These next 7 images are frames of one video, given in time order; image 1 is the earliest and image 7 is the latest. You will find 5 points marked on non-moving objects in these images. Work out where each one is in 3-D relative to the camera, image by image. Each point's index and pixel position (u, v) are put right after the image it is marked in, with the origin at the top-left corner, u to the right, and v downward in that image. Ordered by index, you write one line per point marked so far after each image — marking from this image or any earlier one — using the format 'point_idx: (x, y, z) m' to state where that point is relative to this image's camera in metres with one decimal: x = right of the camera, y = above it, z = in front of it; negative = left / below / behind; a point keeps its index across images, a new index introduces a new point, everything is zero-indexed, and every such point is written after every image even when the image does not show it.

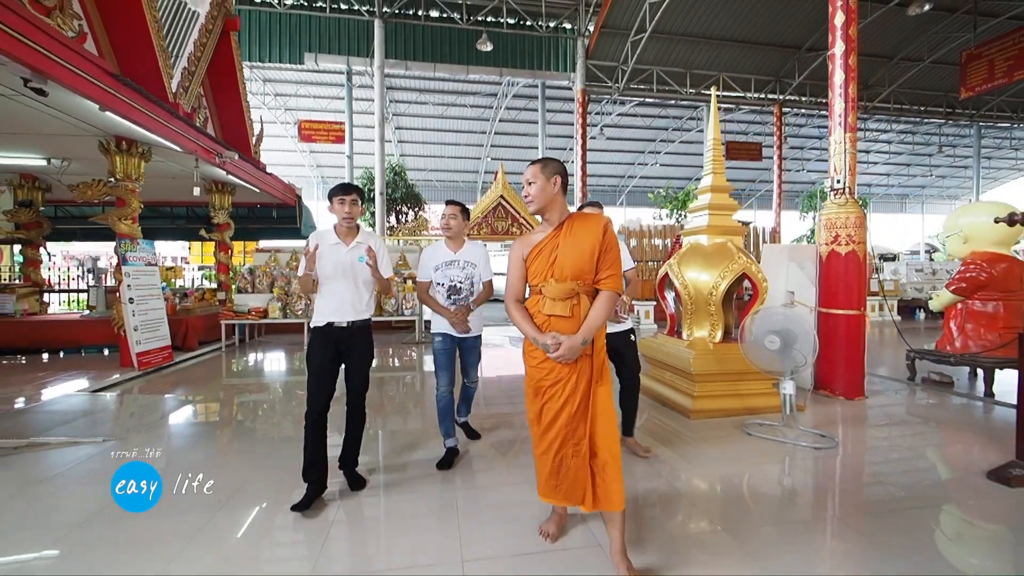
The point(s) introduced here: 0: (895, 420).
0: (+2.5, -0.9, +3.2) m
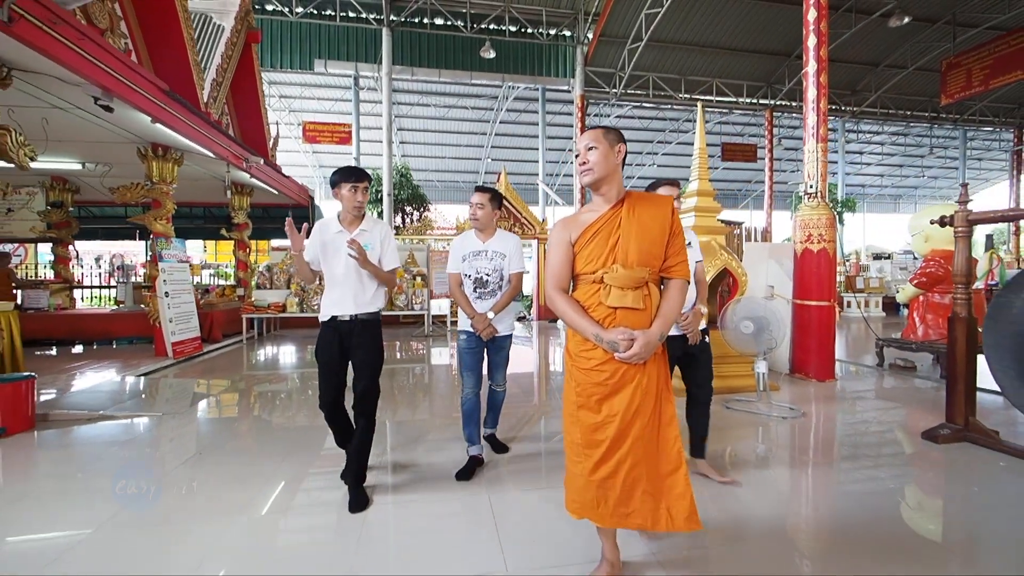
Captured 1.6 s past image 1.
0: (+2.6, -0.8, +3.7) m
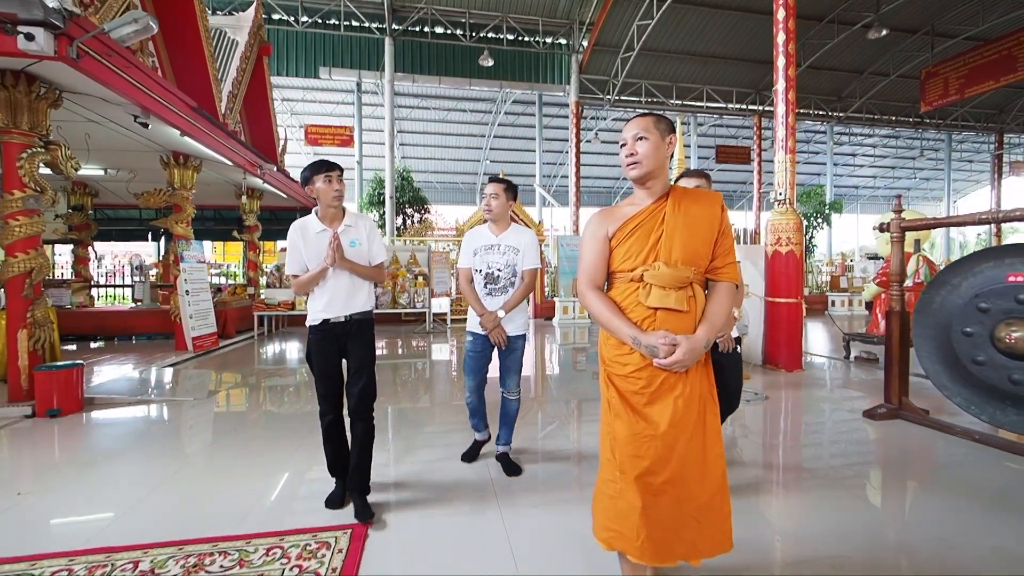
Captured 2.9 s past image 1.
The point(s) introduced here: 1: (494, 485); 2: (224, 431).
0: (+2.5, -0.8, +4.0) m
1: (-0.1, -0.9, +2.3) m
2: (-1.9, -1.0, +3.3) m
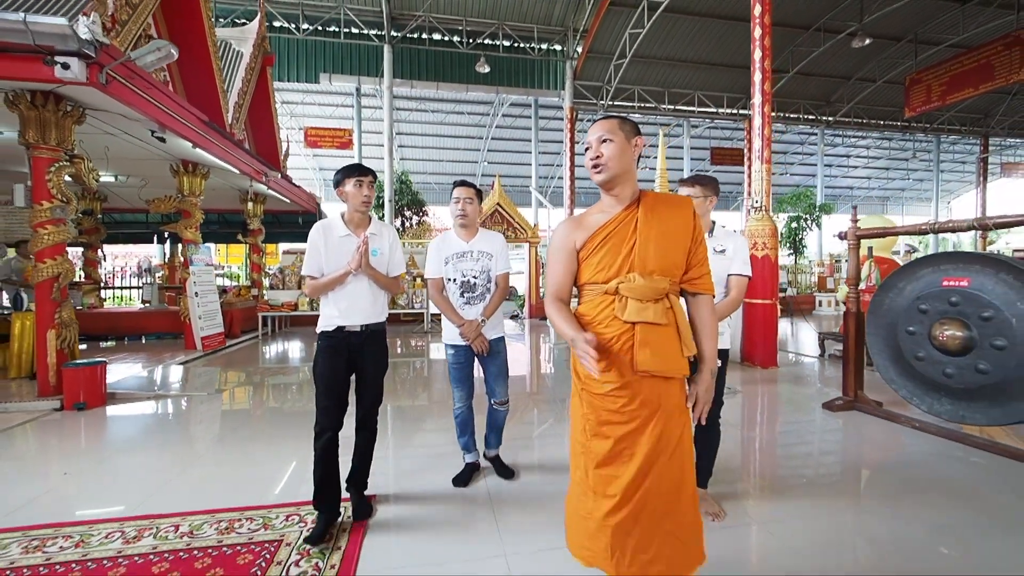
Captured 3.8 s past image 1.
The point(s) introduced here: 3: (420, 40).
0: (+2.5, -0.8, +4.3) m
1: (-0.1, -0.9, +2.5) m
2: (-2.0, -1.0, +3.6) m
3: (-2.1, +5.6, +11.2) m
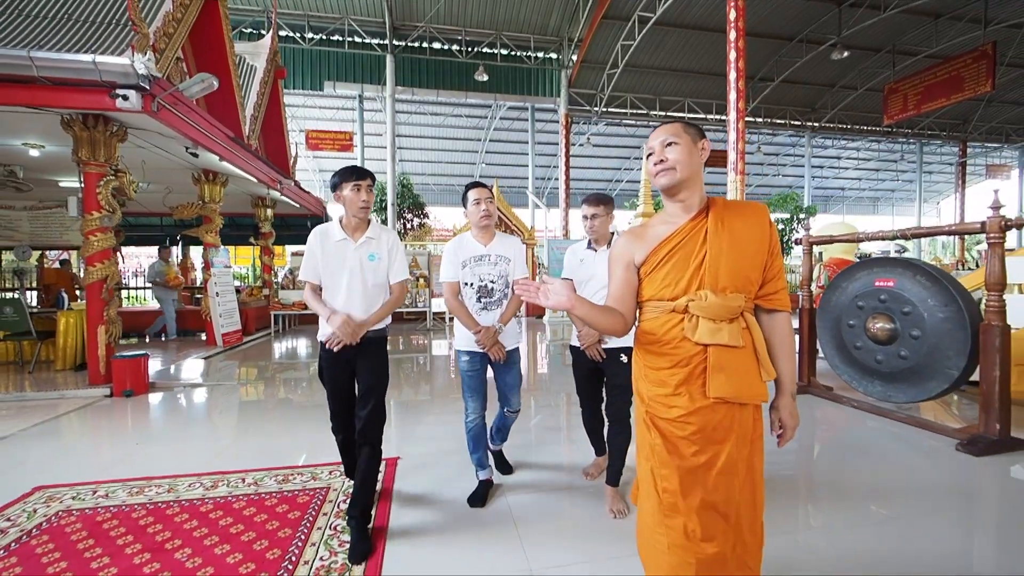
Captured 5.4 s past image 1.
0: (+2.4, -0.8, +4.8) m
1: (-0.2, -0.9, +3.0) m
2: (-2.0, -1.0, +4.0) m
3: (-2.1, +5.6, +11.7) m
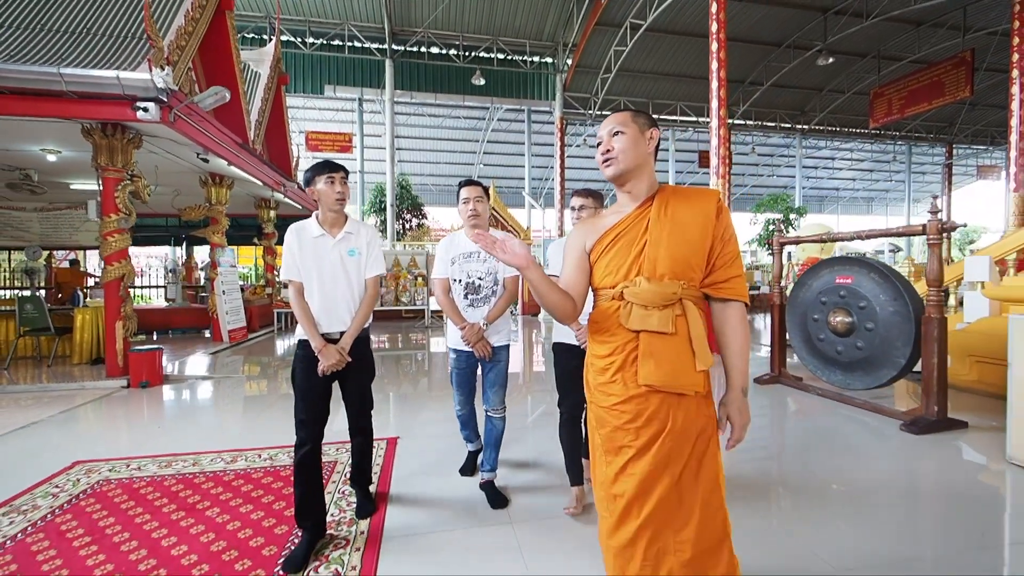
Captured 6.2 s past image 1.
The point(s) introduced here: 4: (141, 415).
0: (+2.4, -0.8, +5.1) m
1: (-0.2, -0.9, +3.3) m
2: (-2.1, -1.0, +4.3) m
3: (-2.2, +5.6, +11.9) m
4: (-2.8, -1.0, +3.8) m
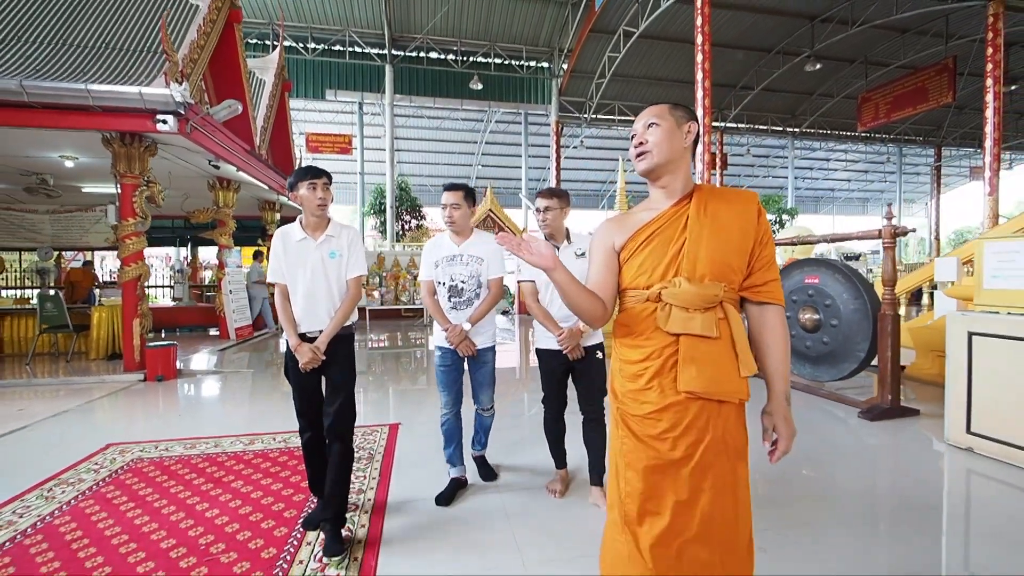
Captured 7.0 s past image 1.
0: (+2.3, -0.8, +5.3) m
1: (-0.3, -0.9, +3.5) m
2: (-2.1, -1.0, +4.6) m
3: (-2.3, +5.6, +12.2) m
4: (-2.9, -1.0, +4.1) m
